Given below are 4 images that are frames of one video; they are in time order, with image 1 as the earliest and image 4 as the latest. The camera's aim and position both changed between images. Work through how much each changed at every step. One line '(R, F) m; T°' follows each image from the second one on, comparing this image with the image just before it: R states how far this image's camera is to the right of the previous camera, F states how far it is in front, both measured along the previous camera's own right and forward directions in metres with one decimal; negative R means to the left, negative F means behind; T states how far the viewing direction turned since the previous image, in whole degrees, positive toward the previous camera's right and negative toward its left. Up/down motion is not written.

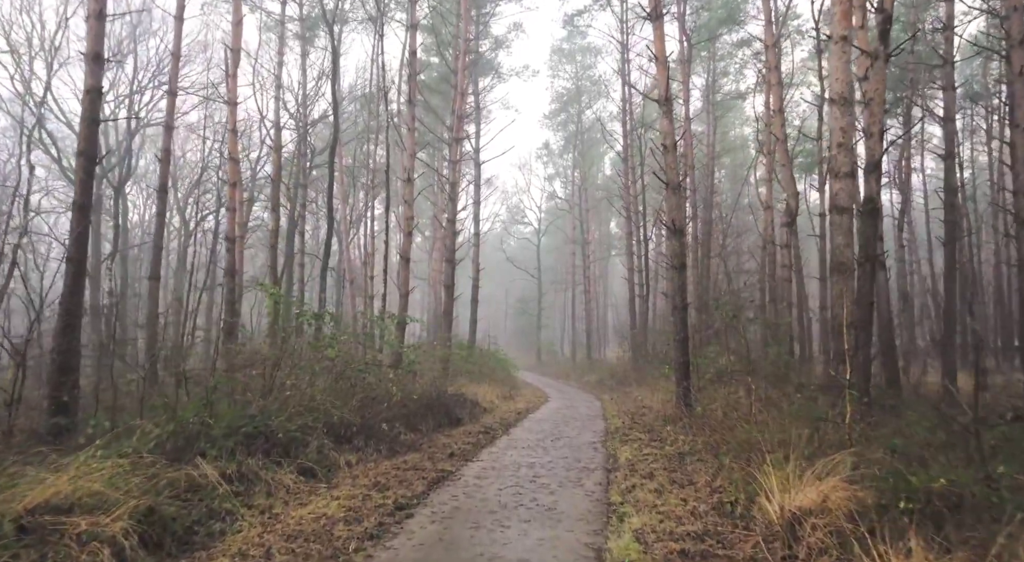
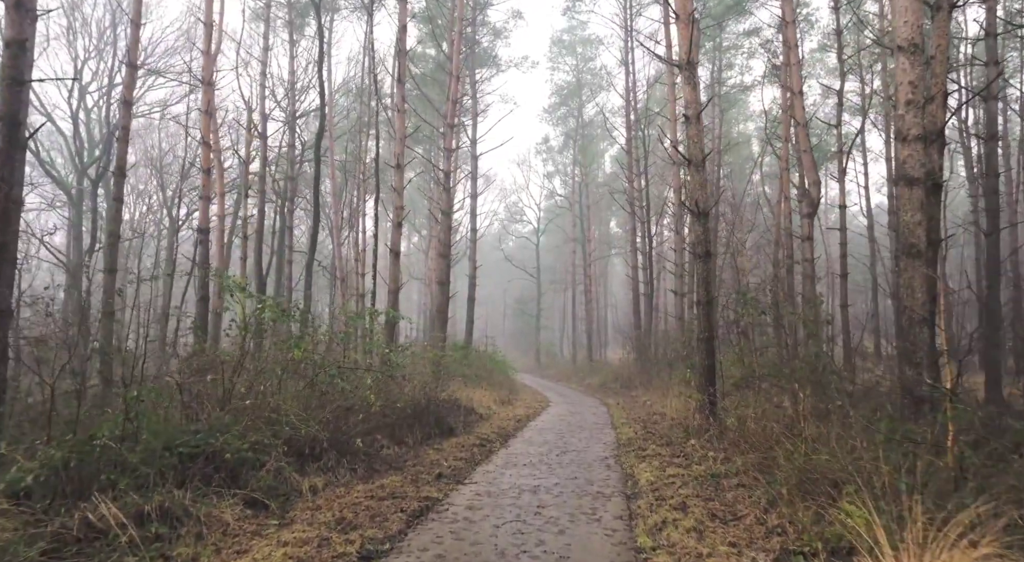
(0.0, +1.2) m; 0°
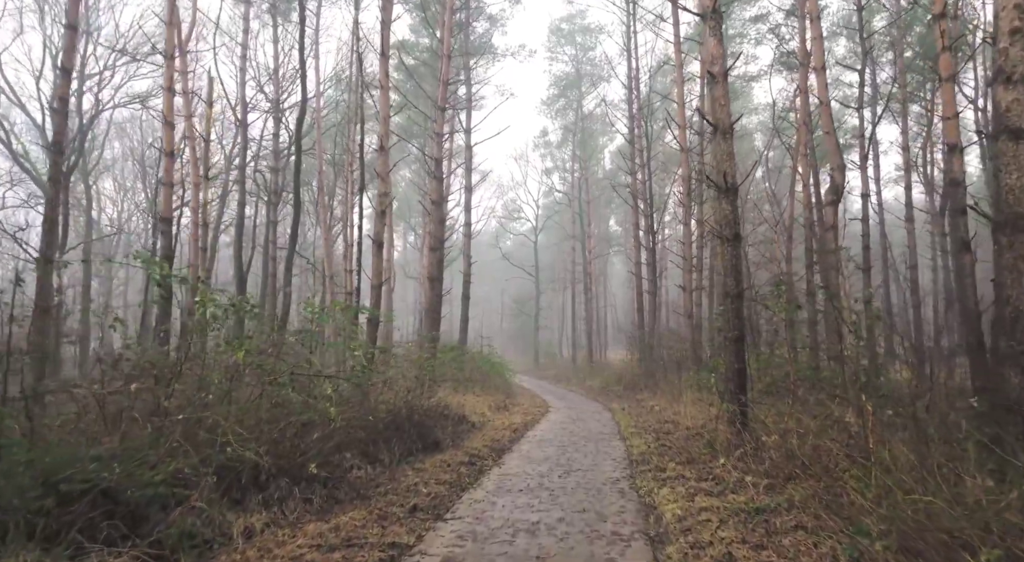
(0.0, +1.2) m; 0°
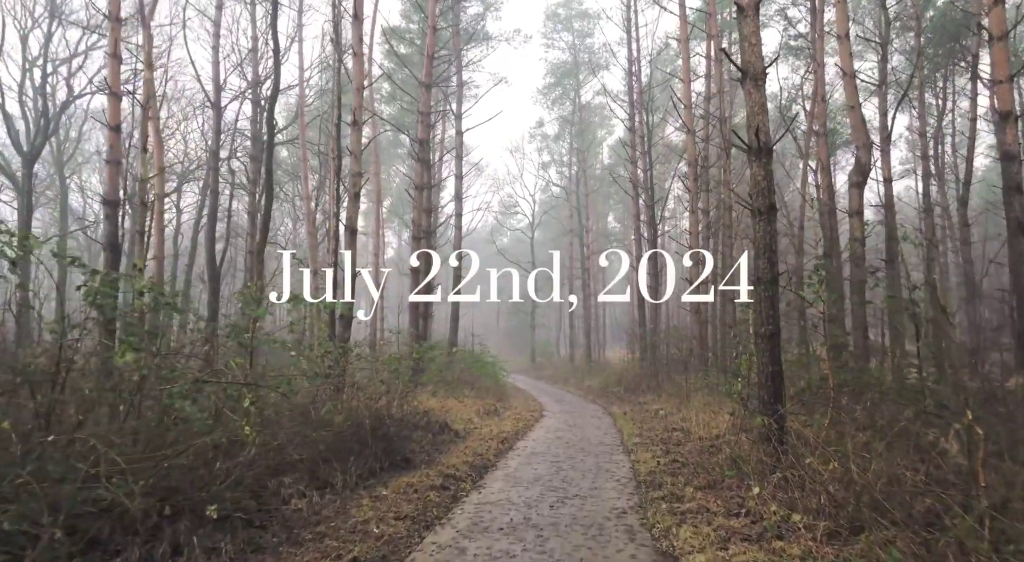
(+0.1, +1.3) m; 0°
